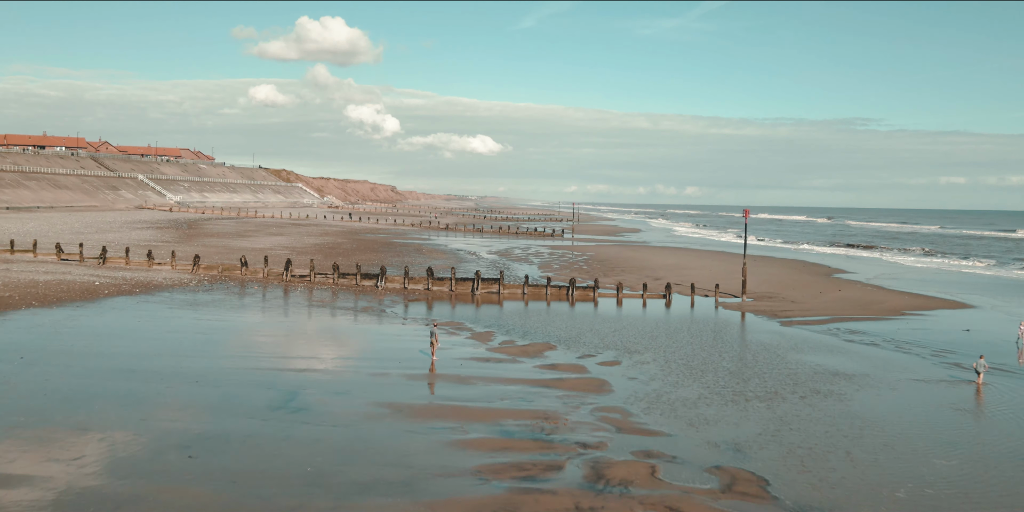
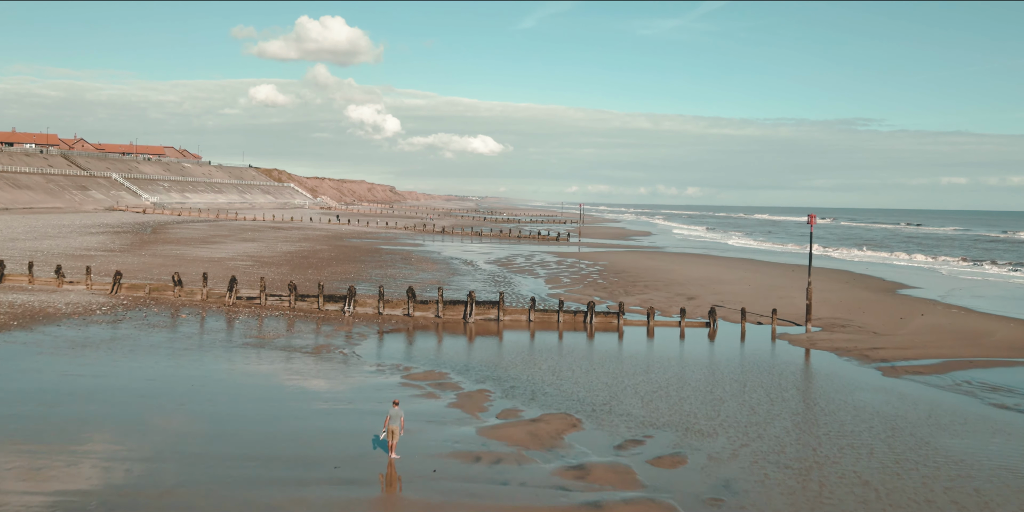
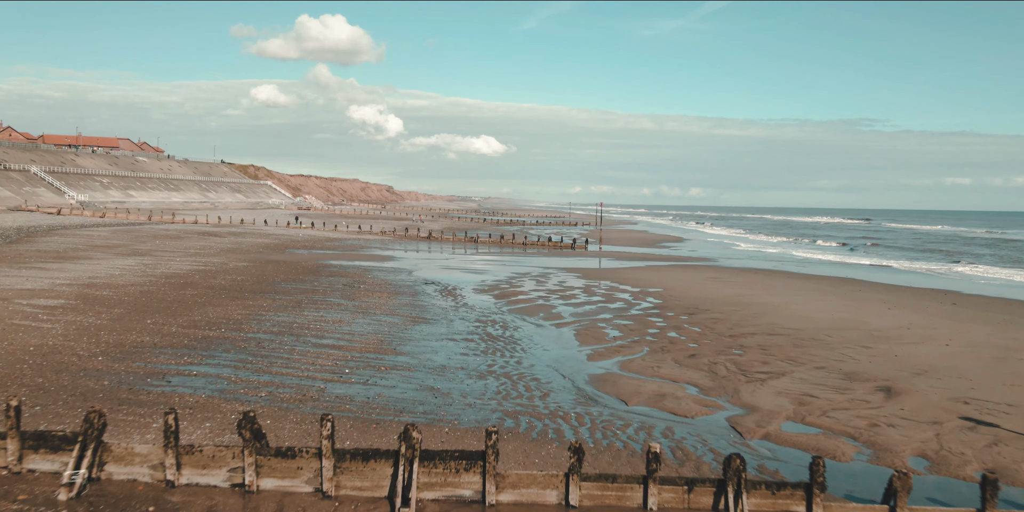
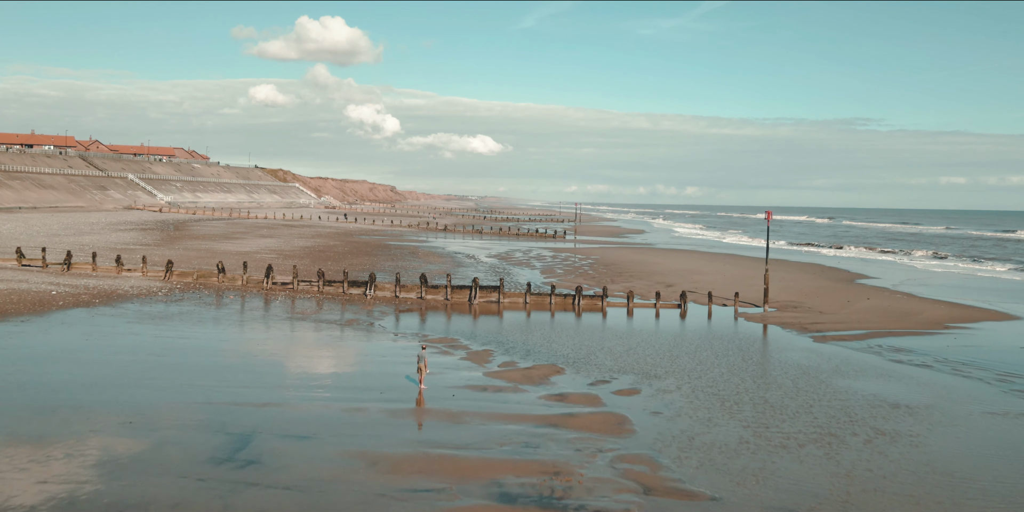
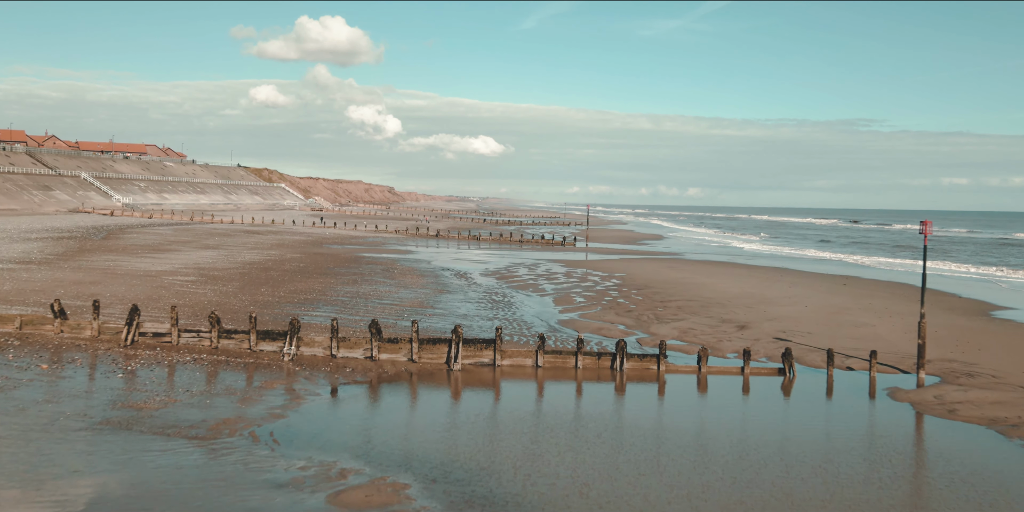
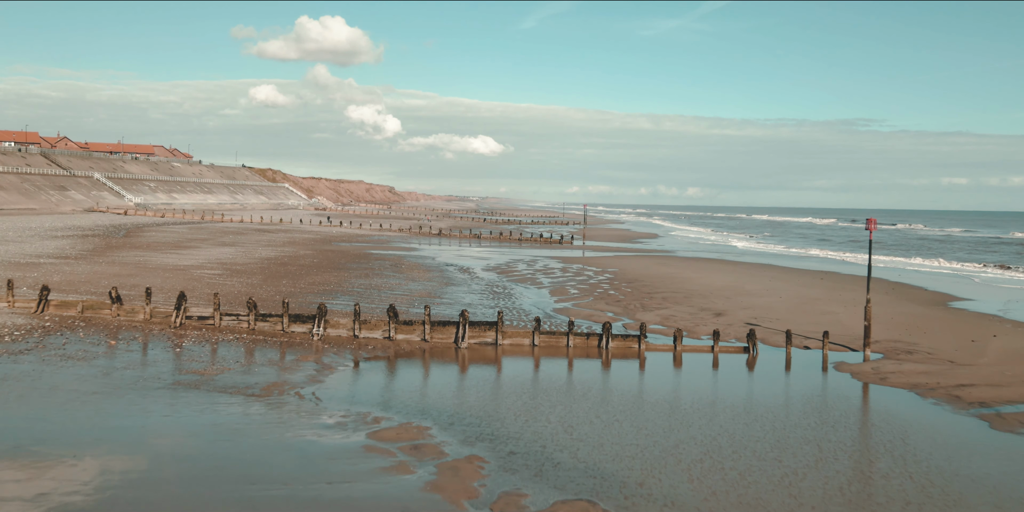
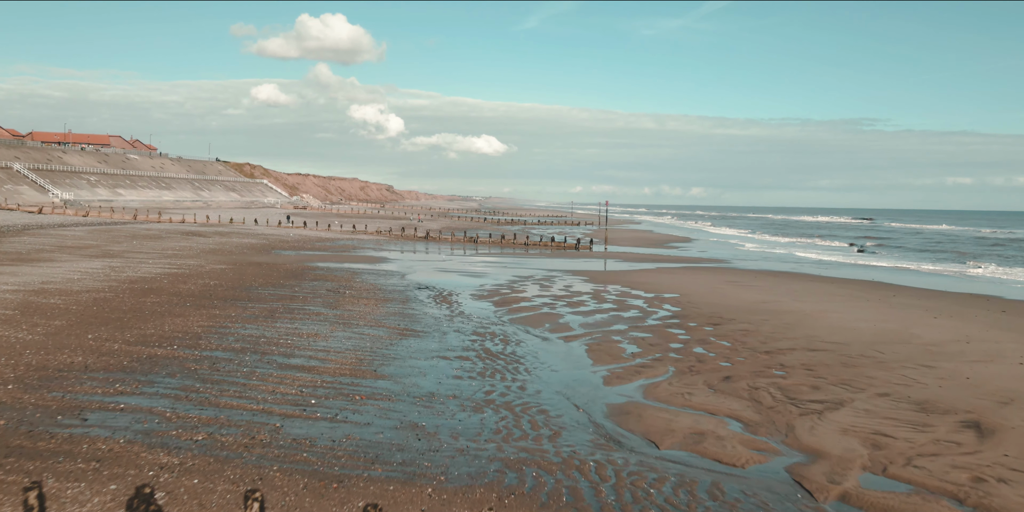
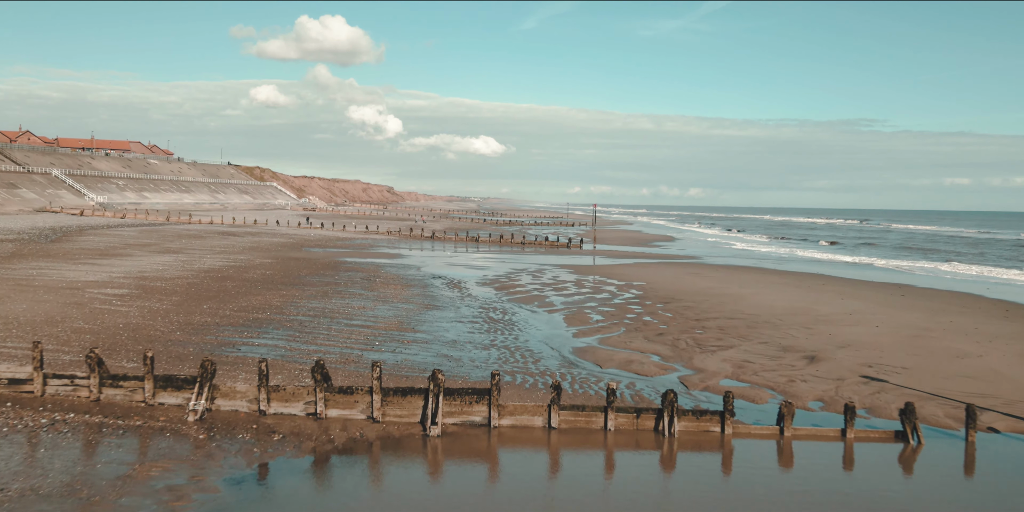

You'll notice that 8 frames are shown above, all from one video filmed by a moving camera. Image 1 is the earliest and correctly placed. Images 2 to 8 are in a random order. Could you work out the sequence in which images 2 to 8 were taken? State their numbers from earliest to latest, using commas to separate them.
4, 2, 6, 5, 8, 3, 7
